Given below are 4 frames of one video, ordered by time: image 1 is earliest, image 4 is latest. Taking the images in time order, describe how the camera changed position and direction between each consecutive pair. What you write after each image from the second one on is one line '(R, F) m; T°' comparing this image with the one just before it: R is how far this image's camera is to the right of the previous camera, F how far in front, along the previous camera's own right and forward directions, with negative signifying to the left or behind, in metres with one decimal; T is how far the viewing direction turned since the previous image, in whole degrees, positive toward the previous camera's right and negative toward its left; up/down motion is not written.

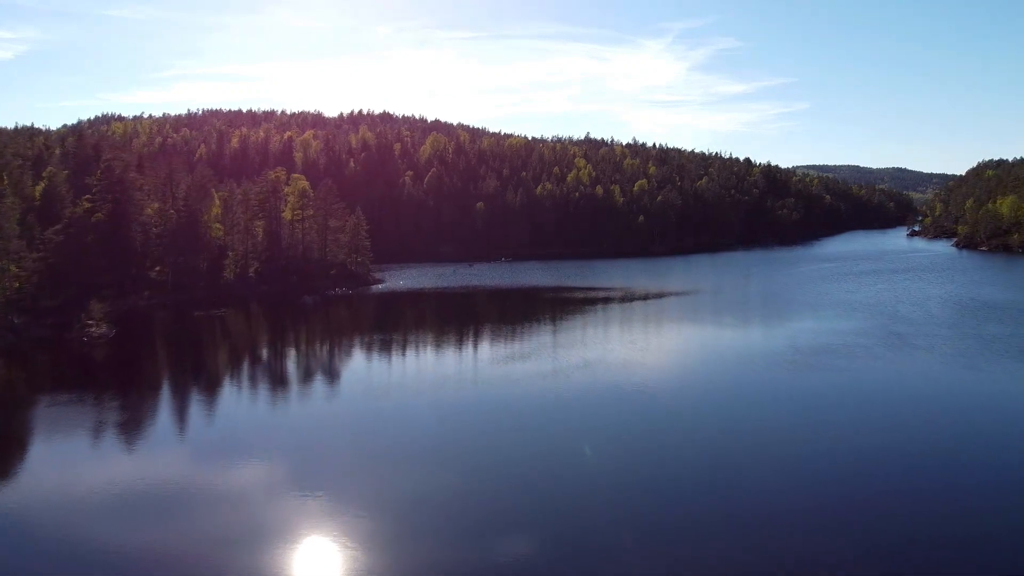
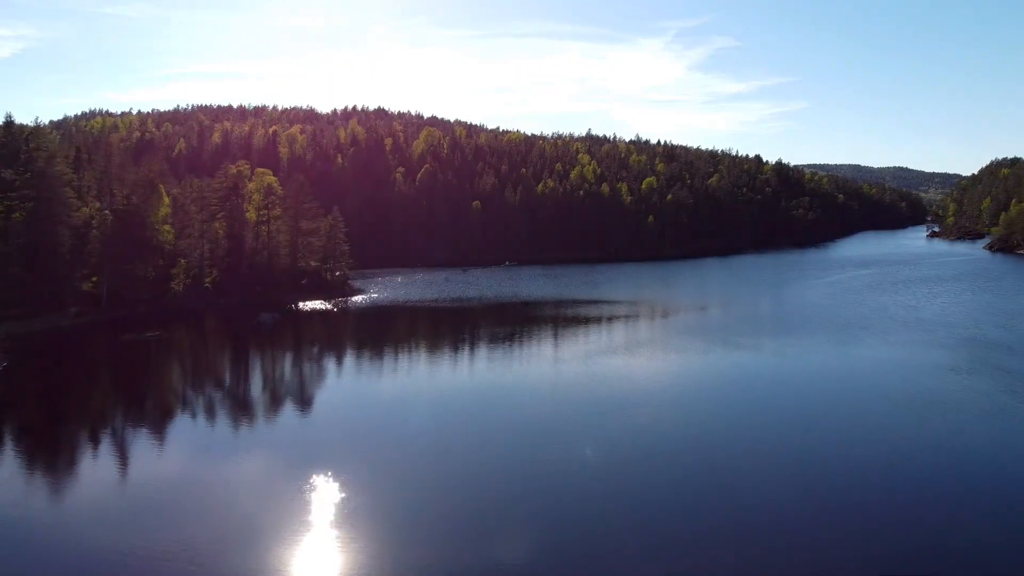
(0.0, +4.8) m; 0°
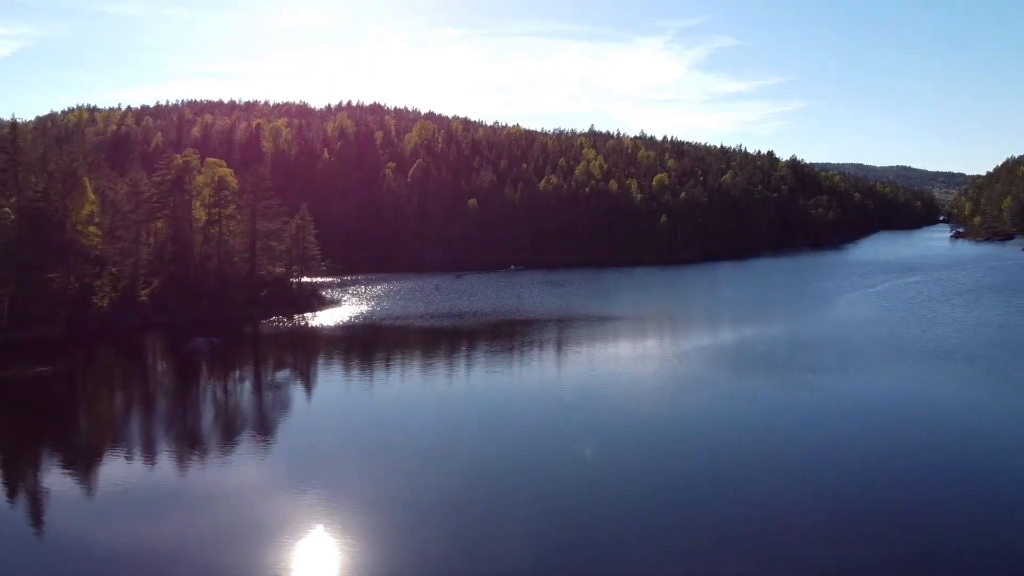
(0.0, +5.0) m; 0°
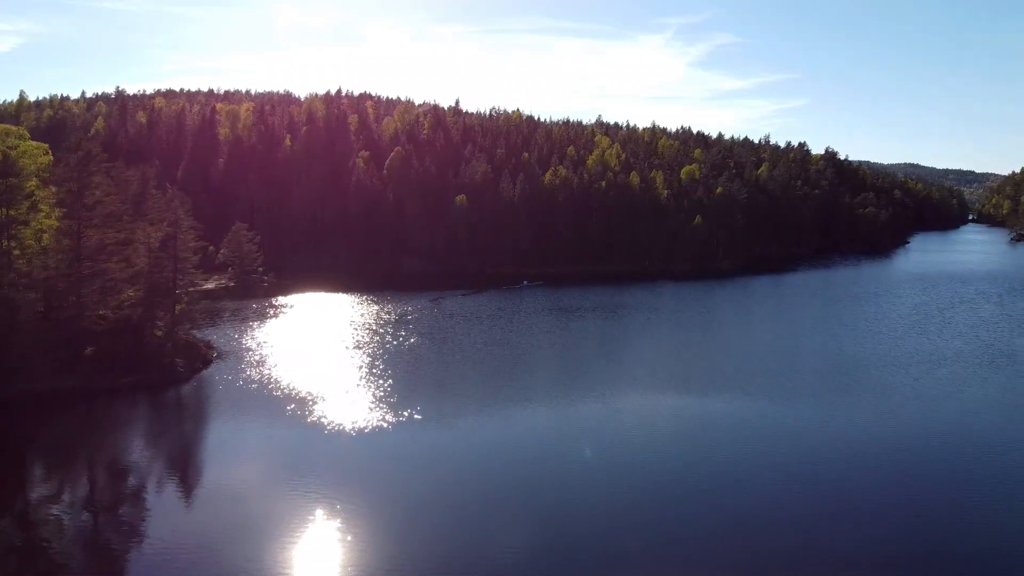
(+0.1, +10.4) m; 0°
